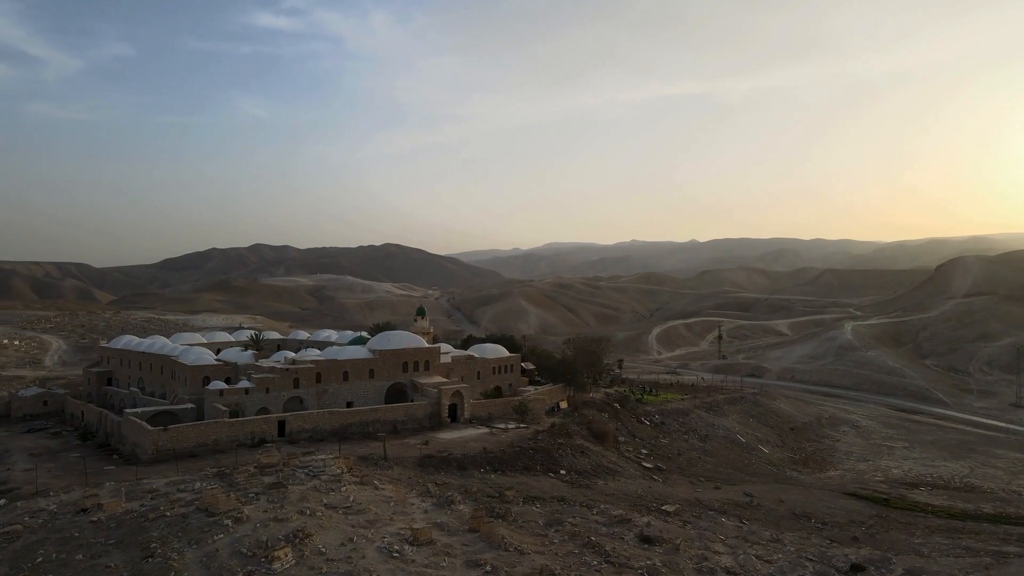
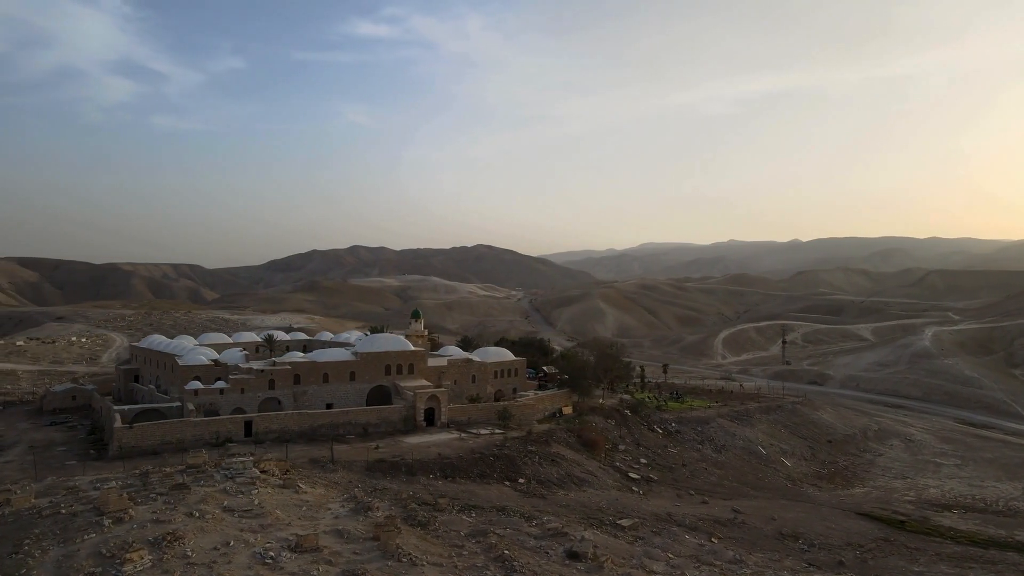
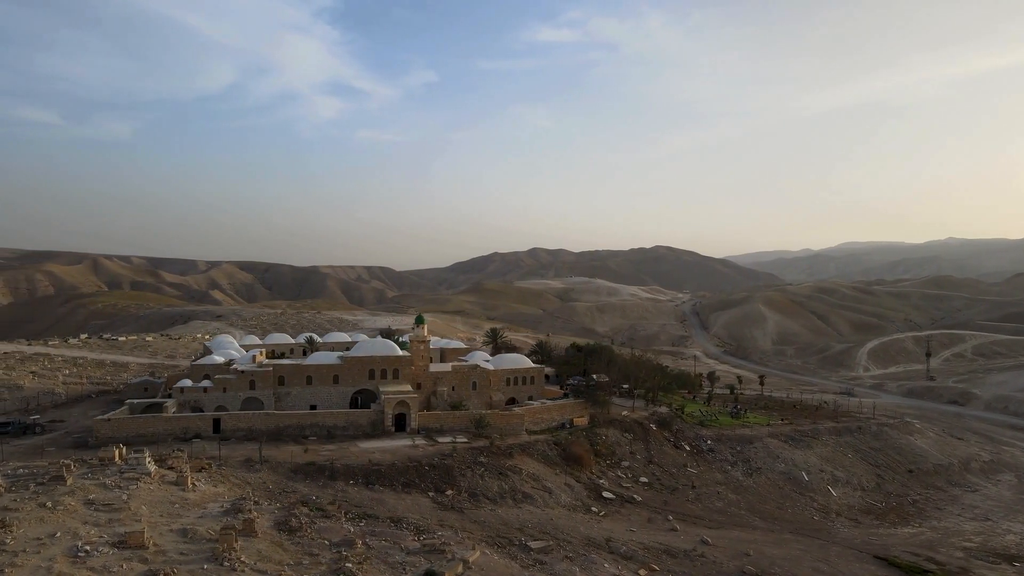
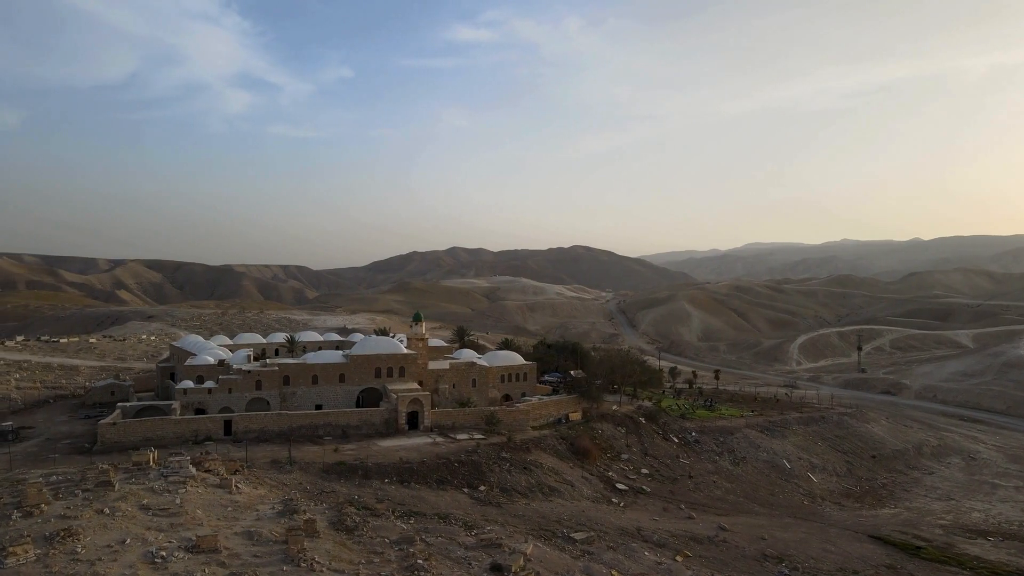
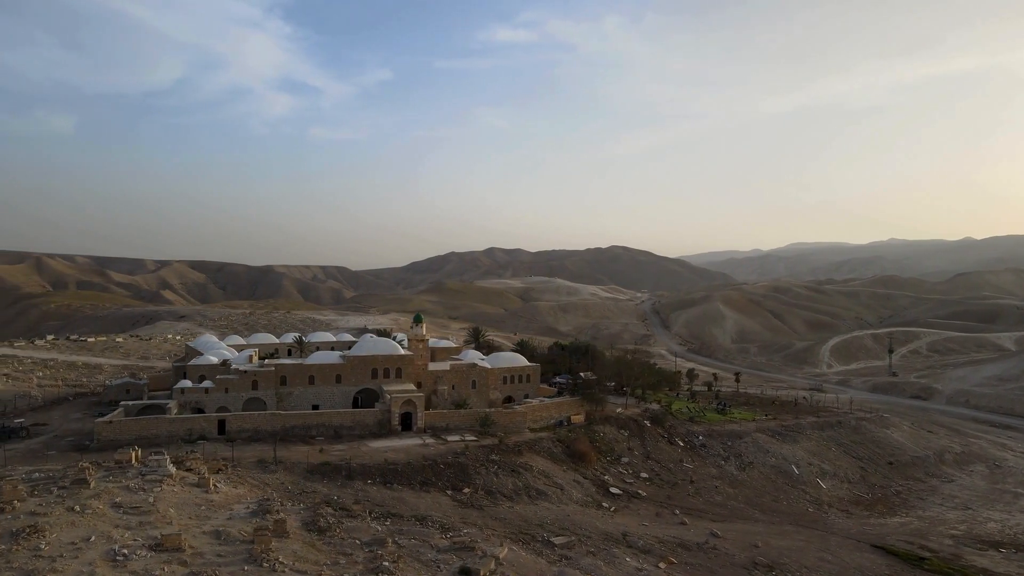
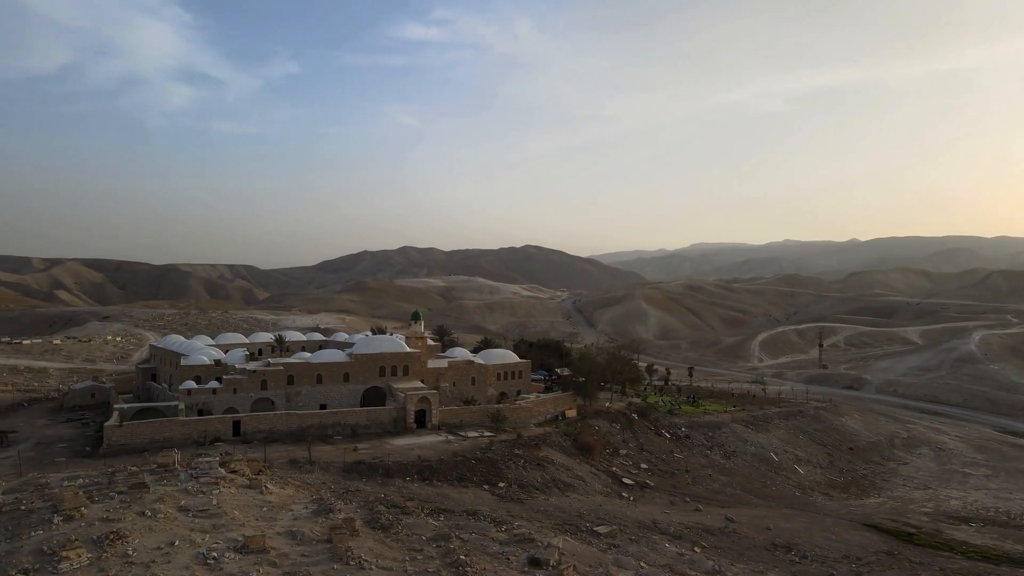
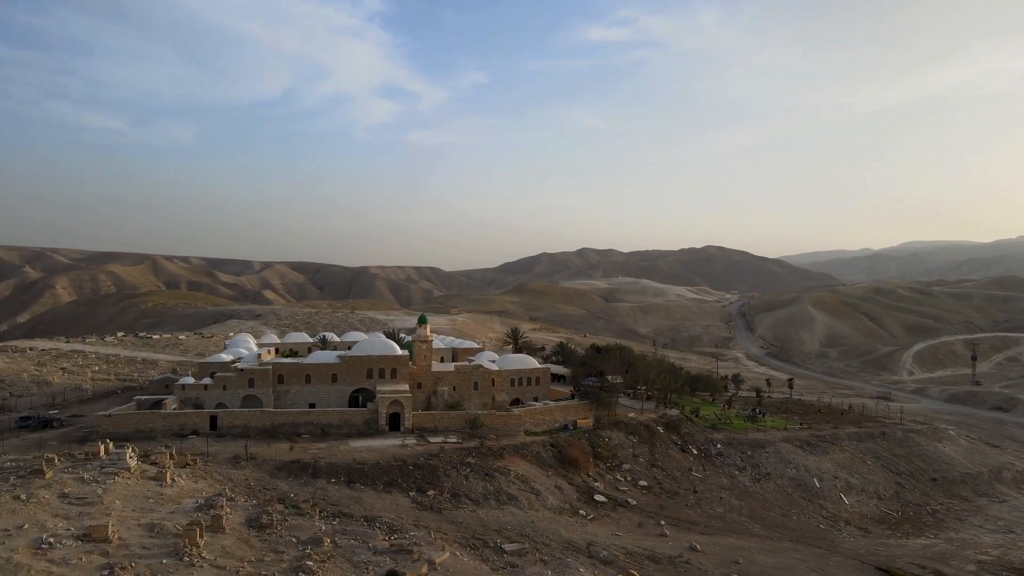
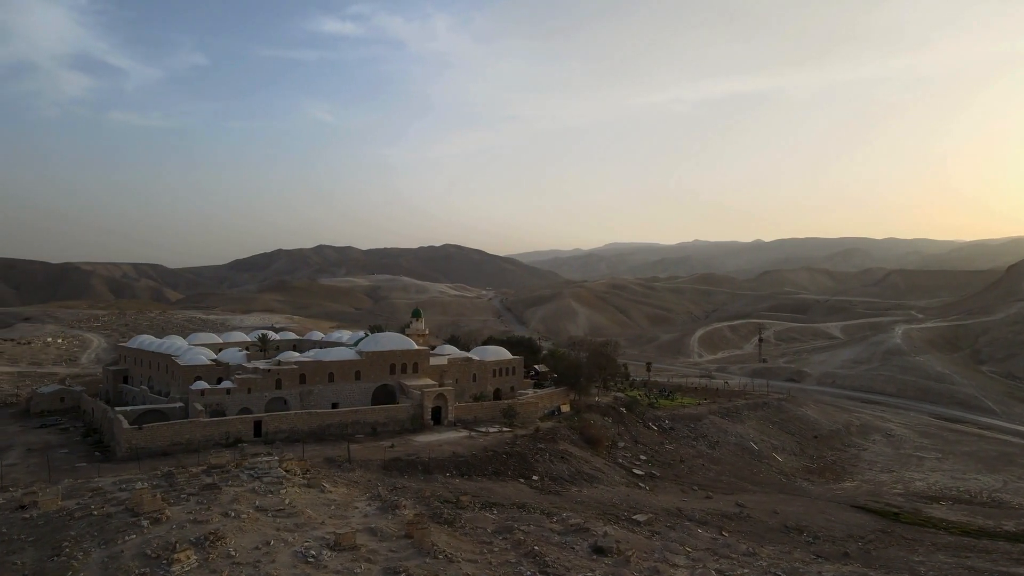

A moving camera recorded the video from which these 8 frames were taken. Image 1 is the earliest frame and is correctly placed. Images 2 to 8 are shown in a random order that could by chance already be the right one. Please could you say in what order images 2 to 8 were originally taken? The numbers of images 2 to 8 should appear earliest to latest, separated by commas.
8, 2, 6, 4, 5, 3, 7
